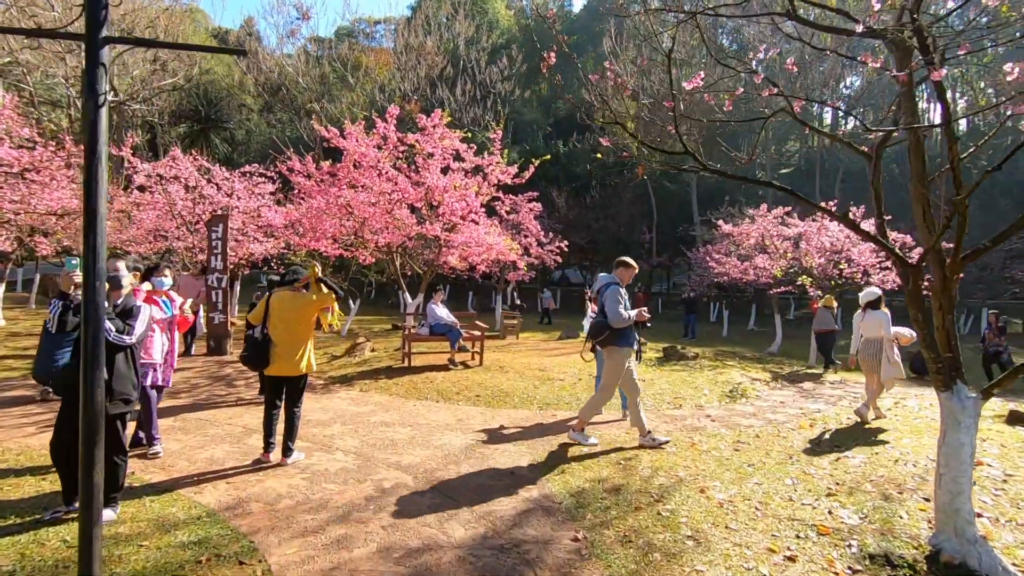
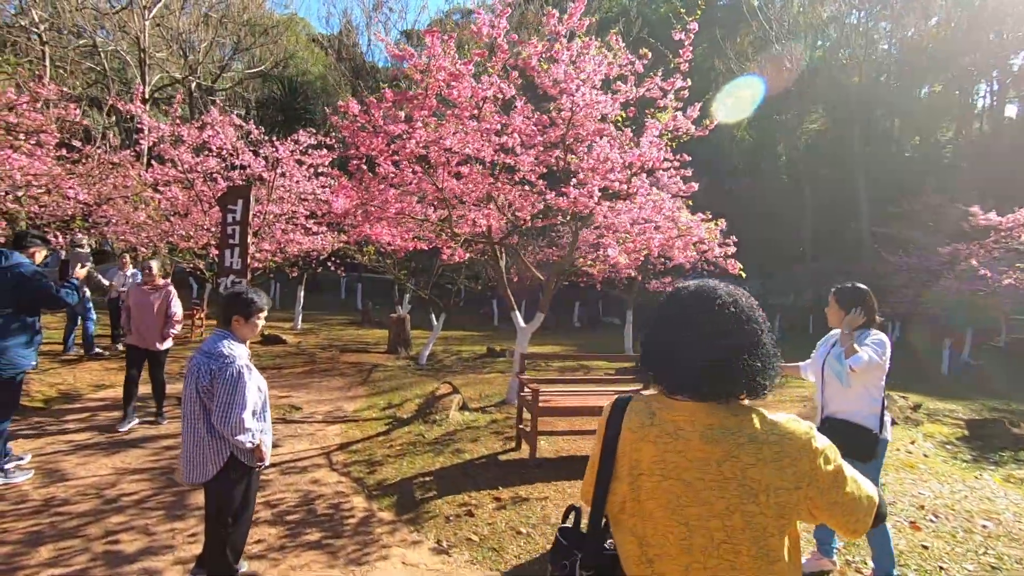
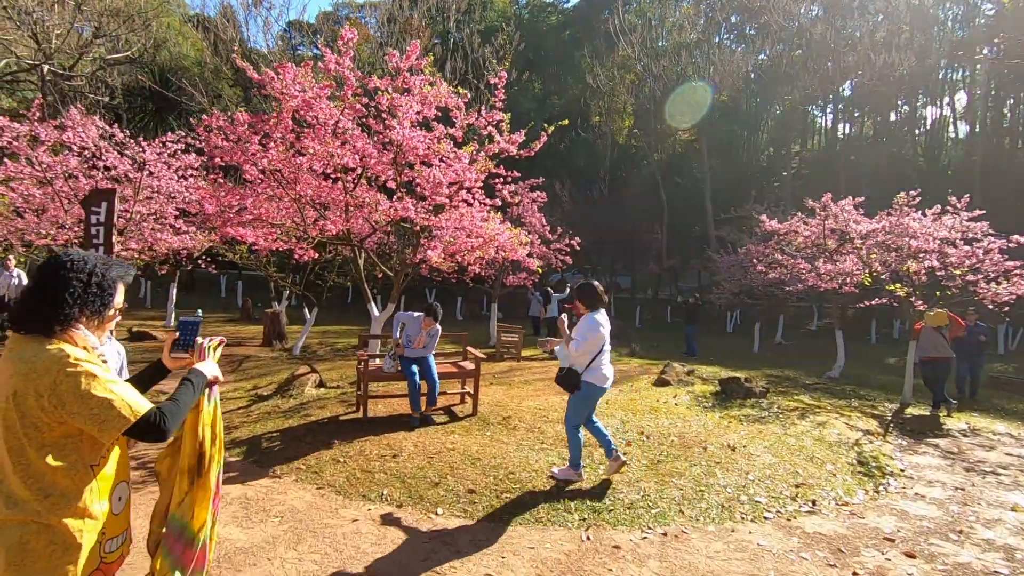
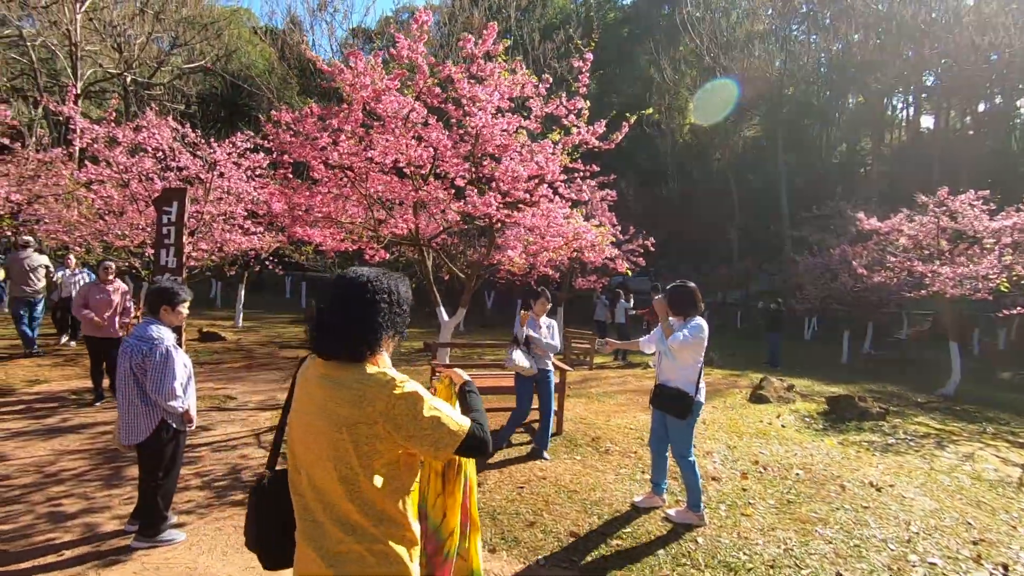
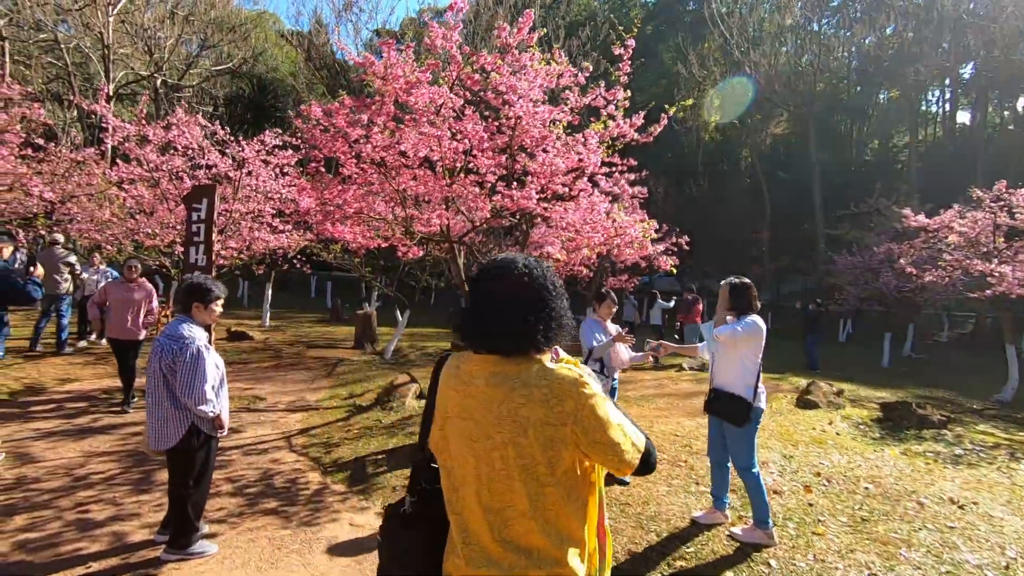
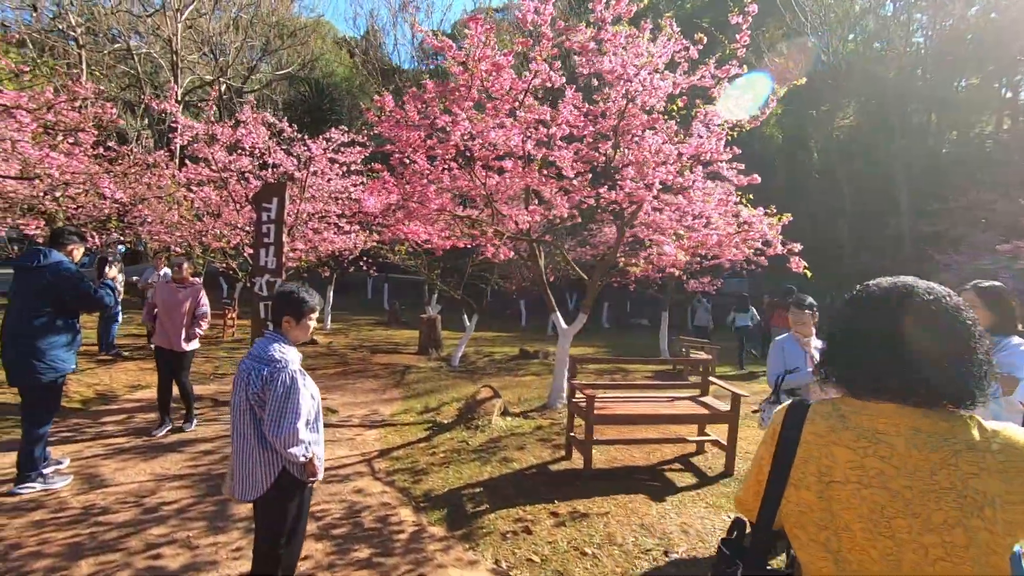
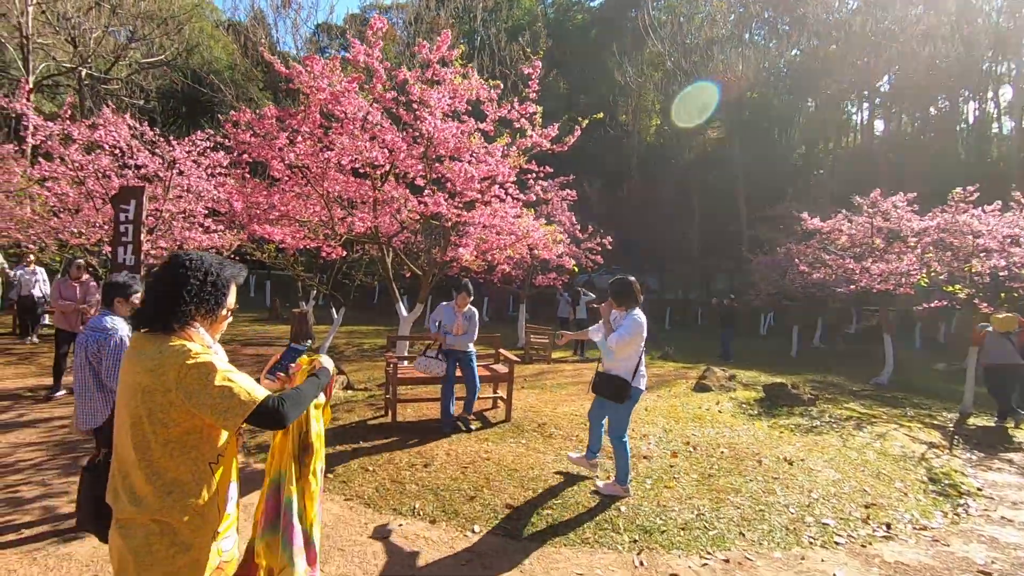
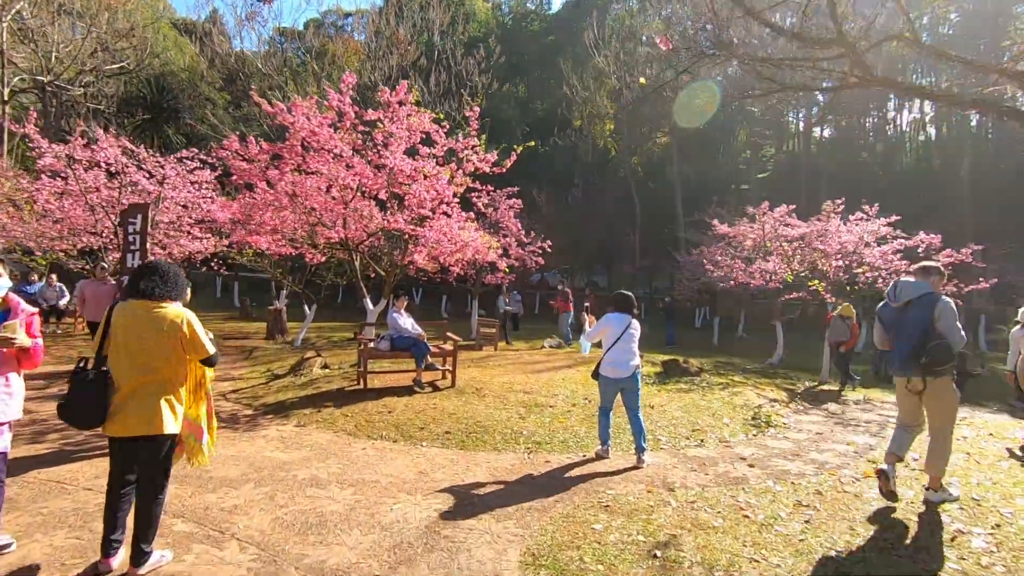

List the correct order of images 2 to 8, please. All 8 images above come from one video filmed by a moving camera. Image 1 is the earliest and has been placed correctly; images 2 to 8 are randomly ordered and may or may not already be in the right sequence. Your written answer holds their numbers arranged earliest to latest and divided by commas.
8, 3, 7, 4, 5, 2, 6
